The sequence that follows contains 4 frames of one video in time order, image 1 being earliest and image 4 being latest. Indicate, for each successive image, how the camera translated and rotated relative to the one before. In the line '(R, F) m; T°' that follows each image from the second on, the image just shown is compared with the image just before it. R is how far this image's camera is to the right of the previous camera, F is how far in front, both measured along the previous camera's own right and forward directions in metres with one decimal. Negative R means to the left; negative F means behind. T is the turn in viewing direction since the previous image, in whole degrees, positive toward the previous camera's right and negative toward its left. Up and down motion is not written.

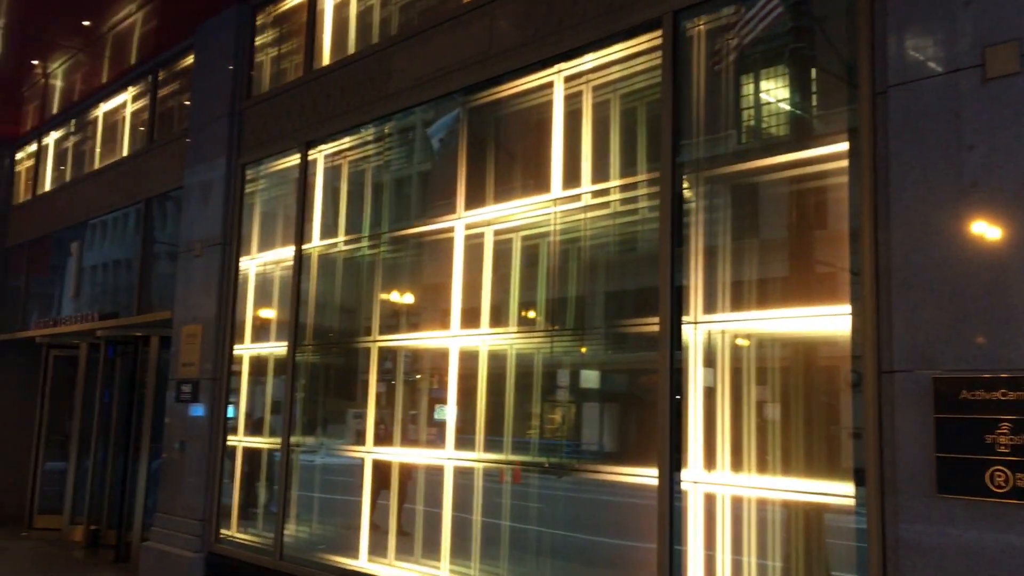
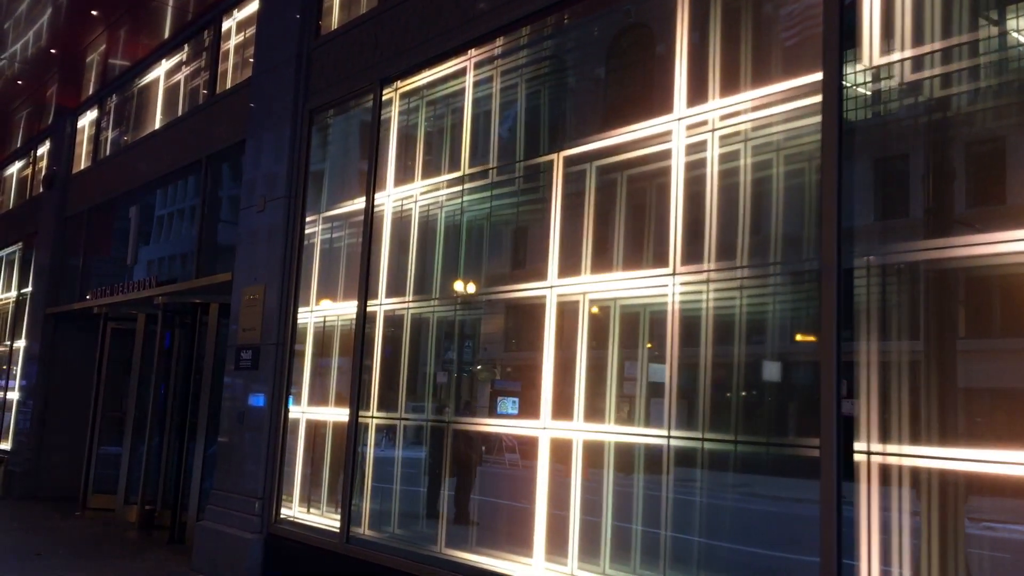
(-0.3, +1.0) m; -3°
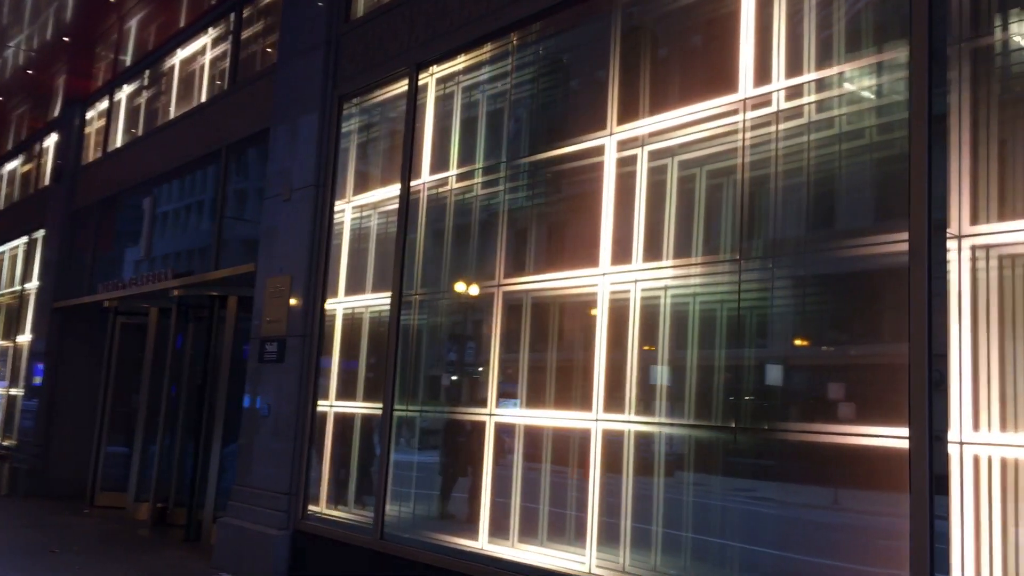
(-0.4, +0.2) m; +1°
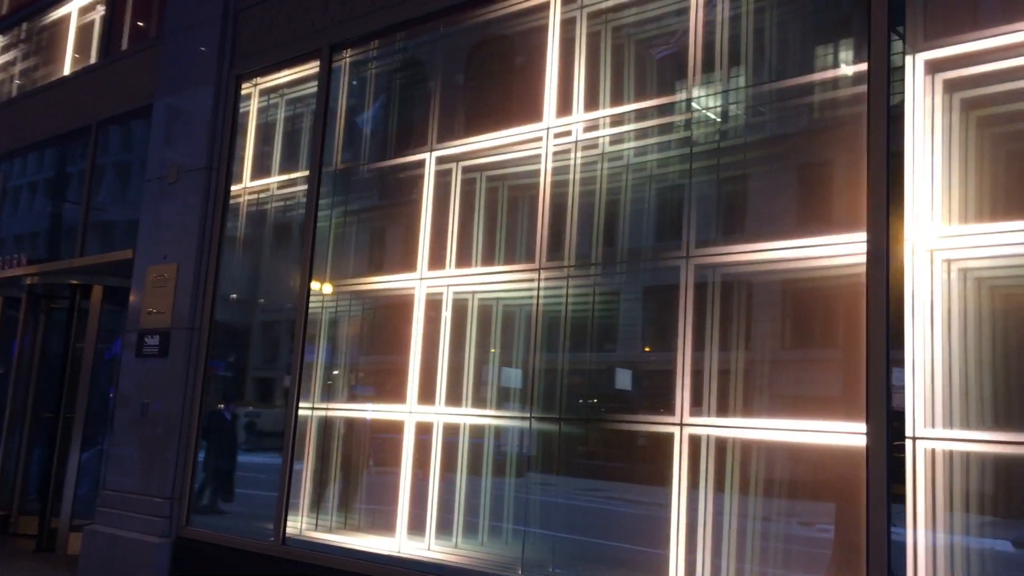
(-0.6, +0.2) m; +10°
